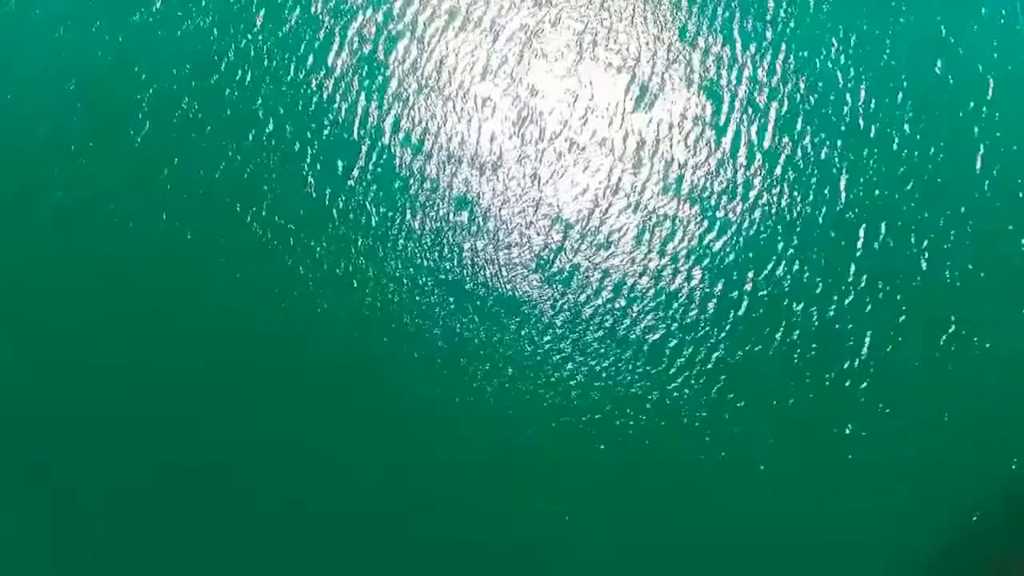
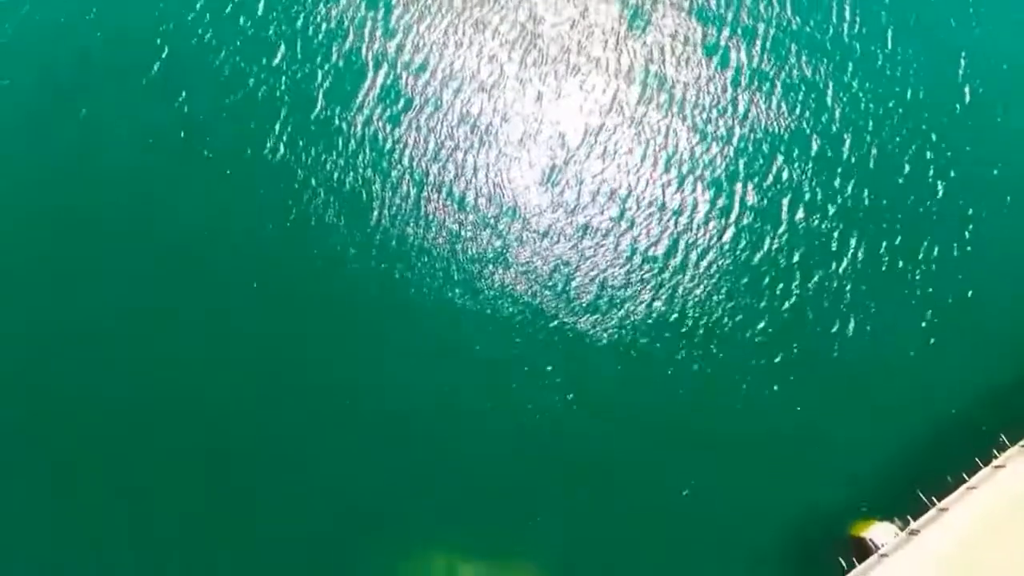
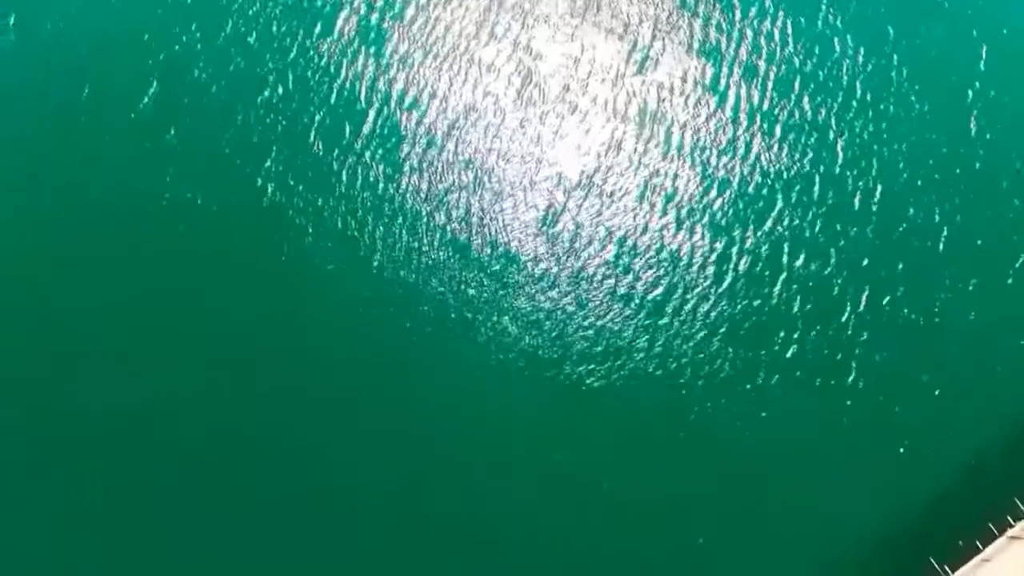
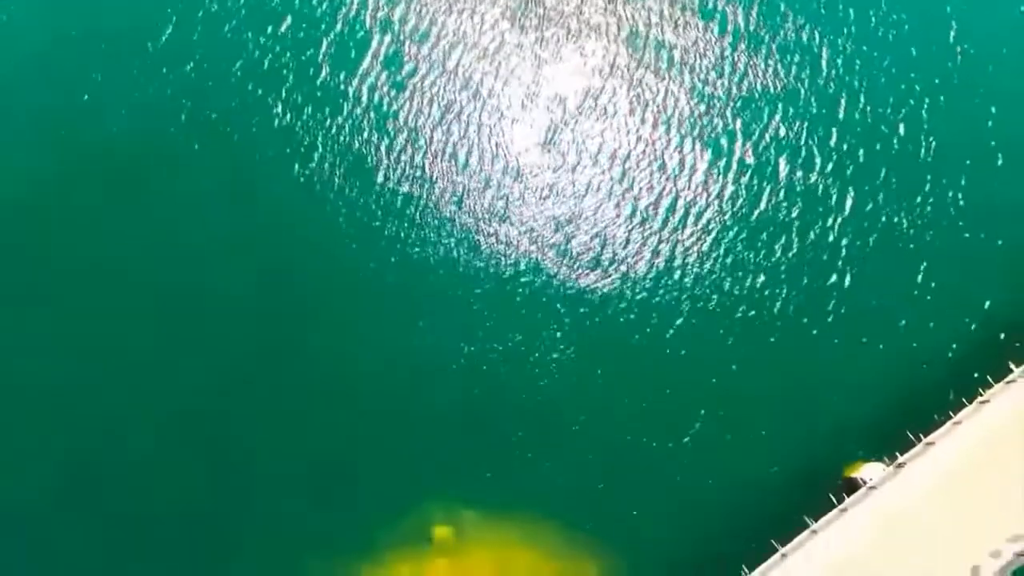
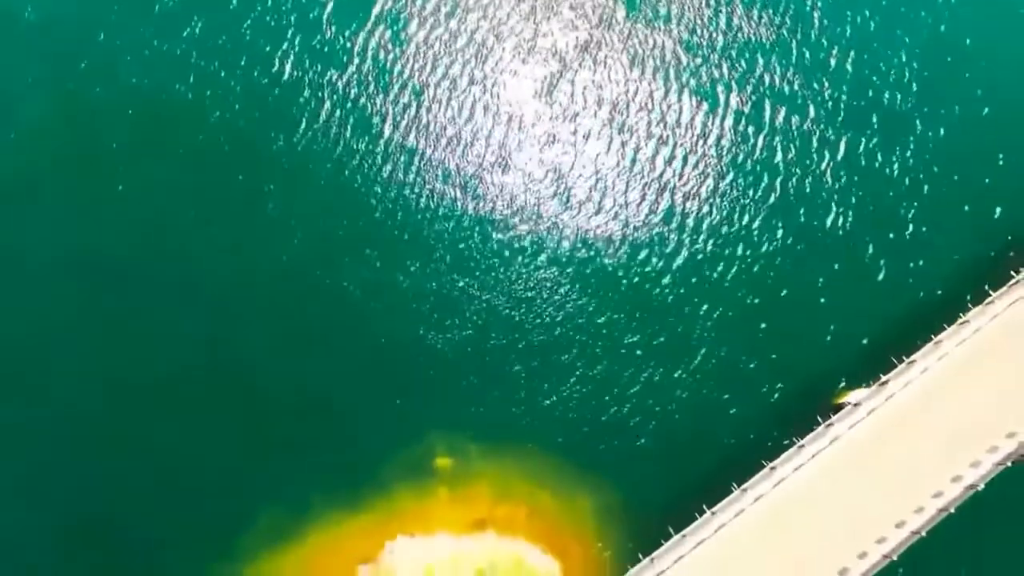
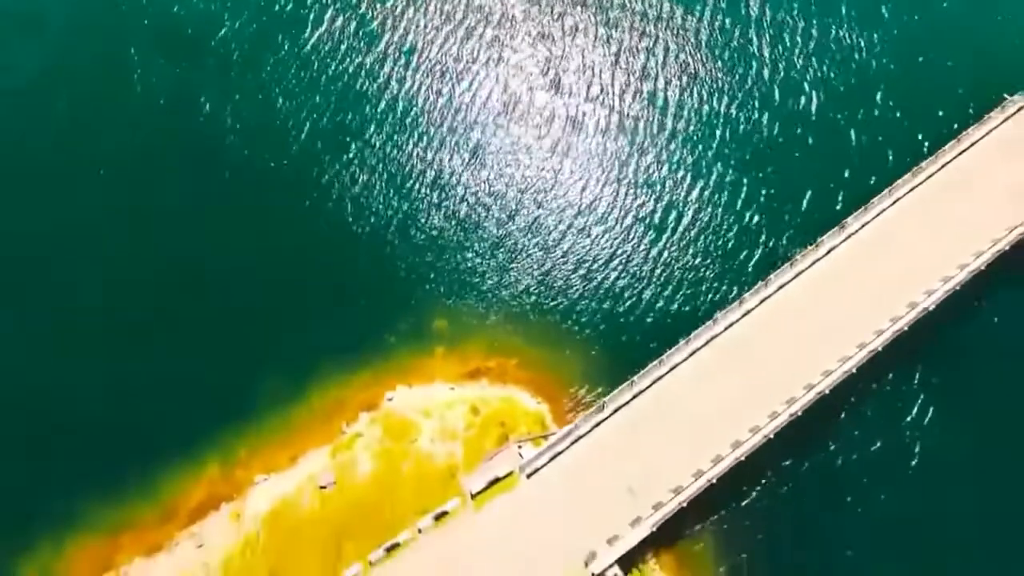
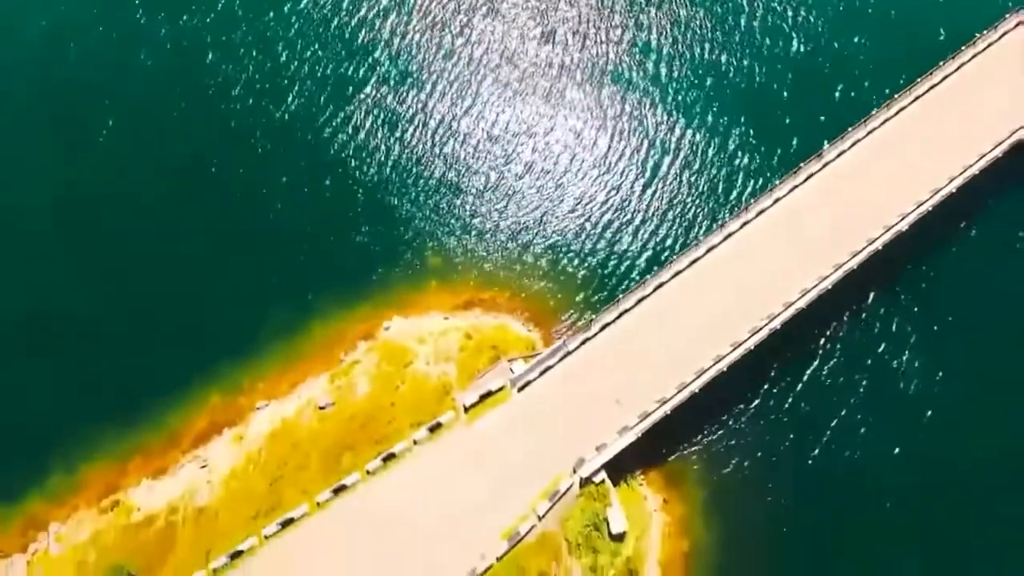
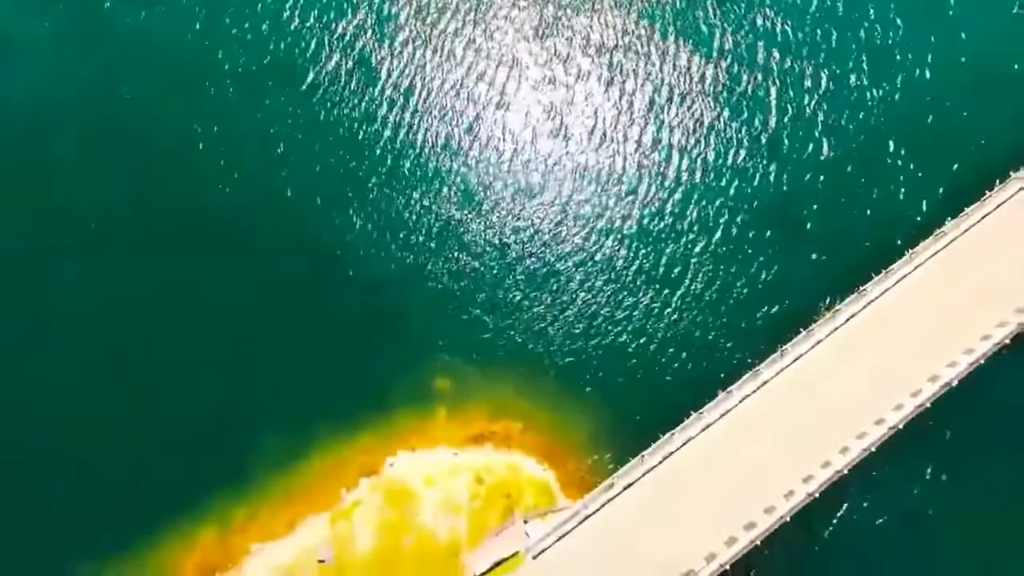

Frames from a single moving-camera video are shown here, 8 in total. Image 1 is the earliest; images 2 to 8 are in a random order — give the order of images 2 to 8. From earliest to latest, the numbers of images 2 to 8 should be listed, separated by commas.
3, 2, 4, 5, 8, 6, 7
